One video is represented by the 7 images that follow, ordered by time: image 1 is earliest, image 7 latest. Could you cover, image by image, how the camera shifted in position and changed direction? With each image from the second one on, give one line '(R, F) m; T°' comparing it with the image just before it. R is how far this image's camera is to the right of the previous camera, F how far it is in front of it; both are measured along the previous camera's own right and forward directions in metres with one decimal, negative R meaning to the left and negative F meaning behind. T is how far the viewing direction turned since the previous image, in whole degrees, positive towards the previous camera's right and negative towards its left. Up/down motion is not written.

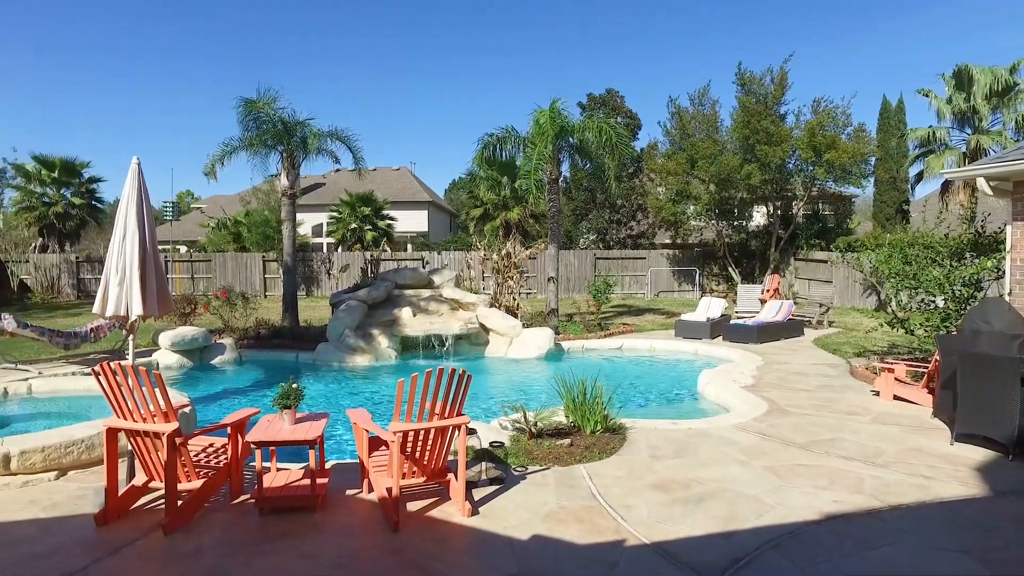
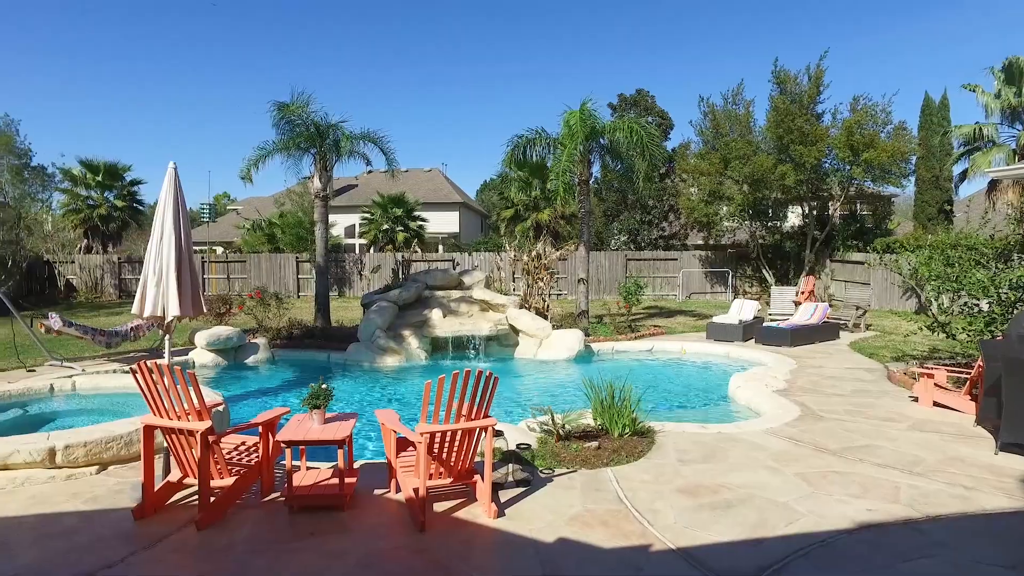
(0.0, 0.0) m; -3°
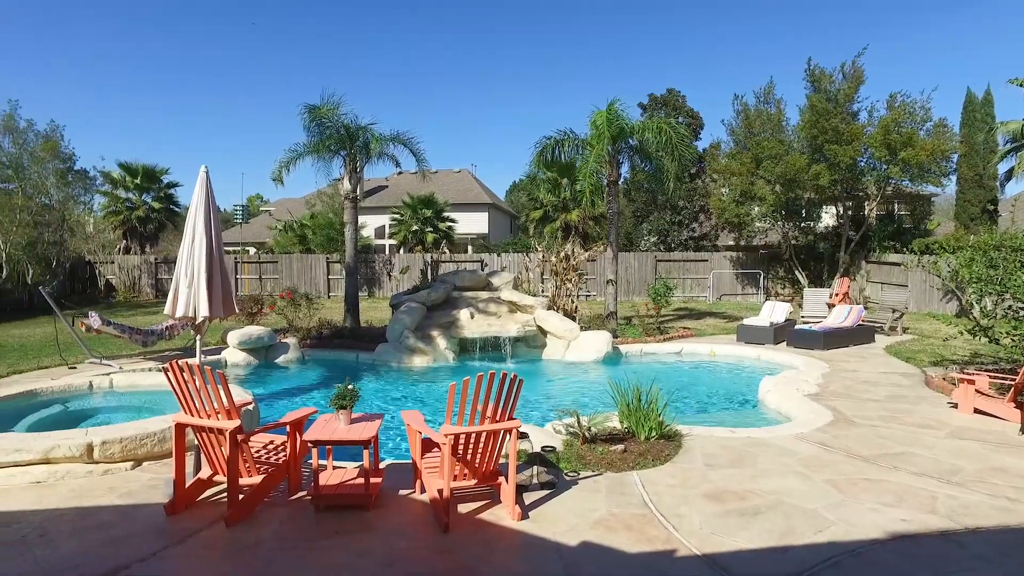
(0.0, 0.0) m; -3°
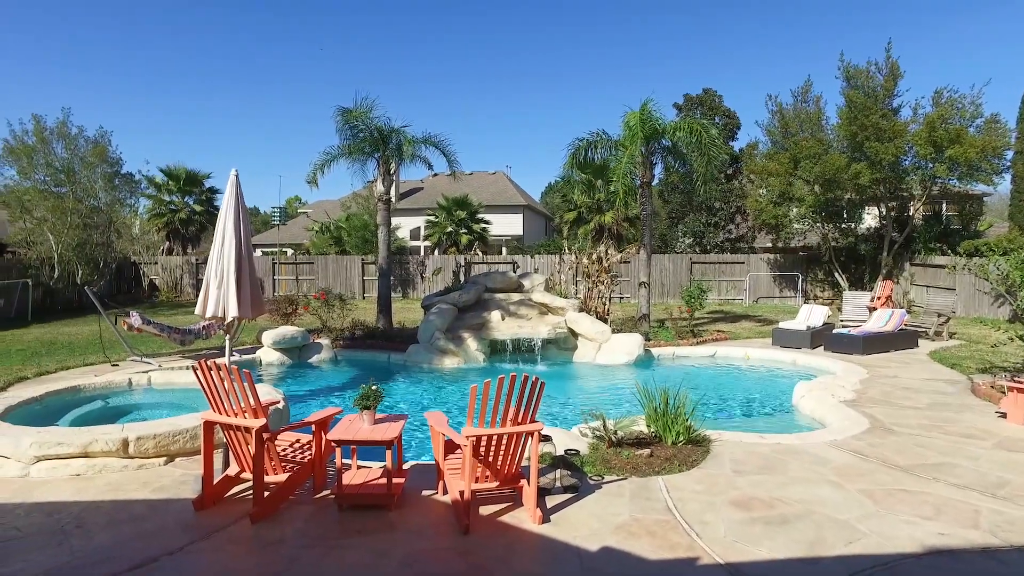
(+0.1, 0.0) m; -3°
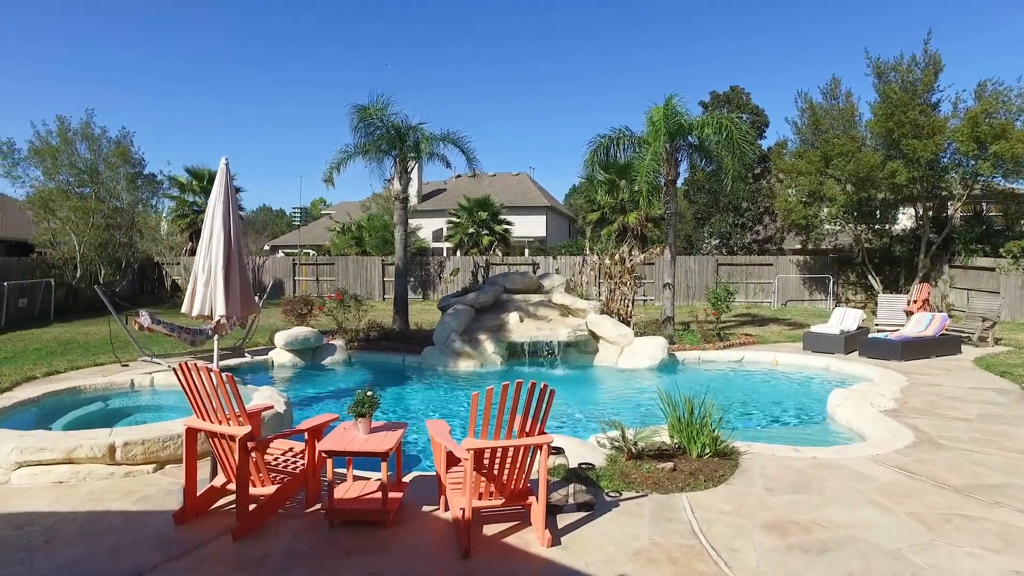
(+0.1, +0.4) m; -2°
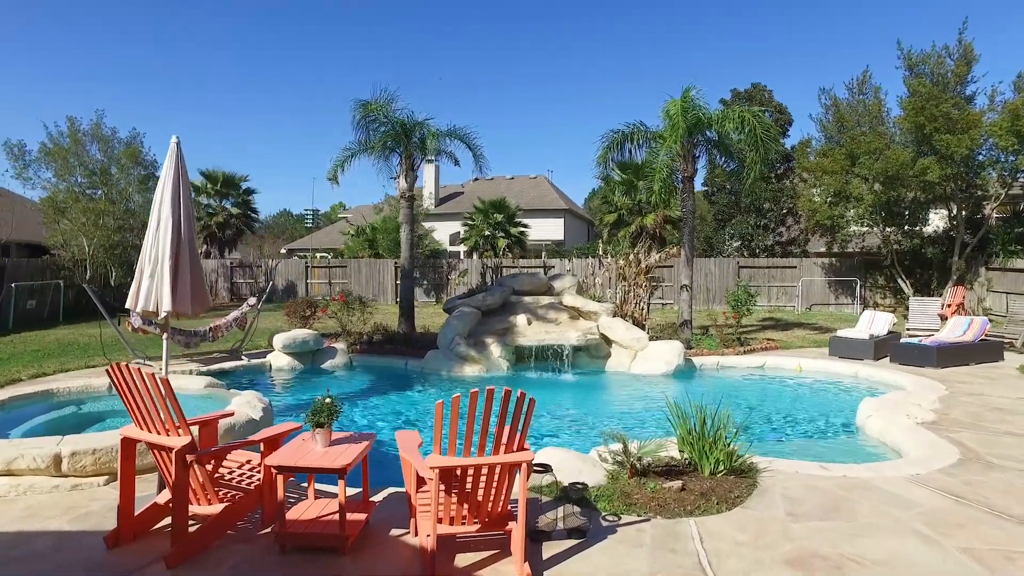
(+0.3, +0.6) m; -2°
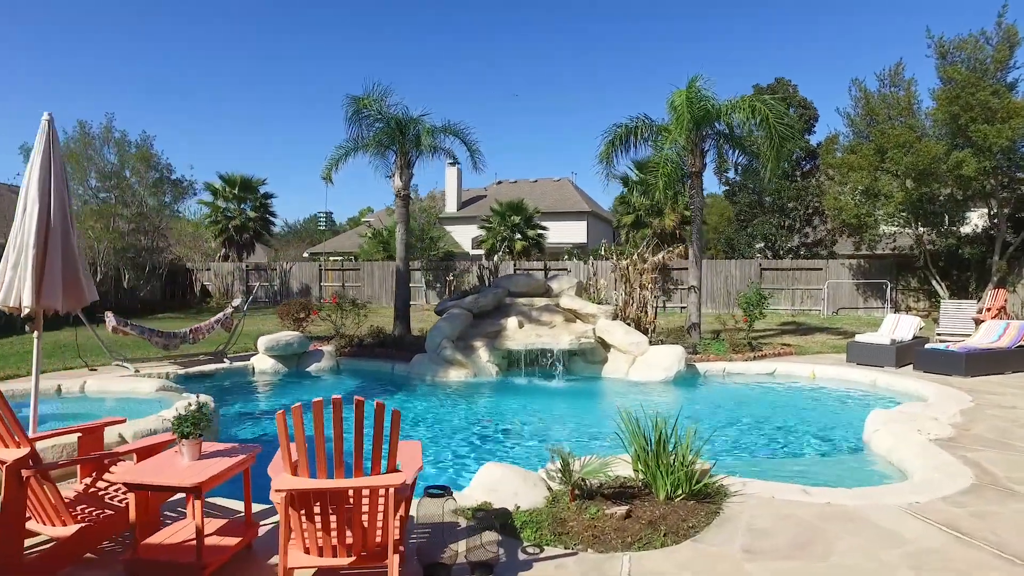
(+0.8, +0.6) m; -3°
